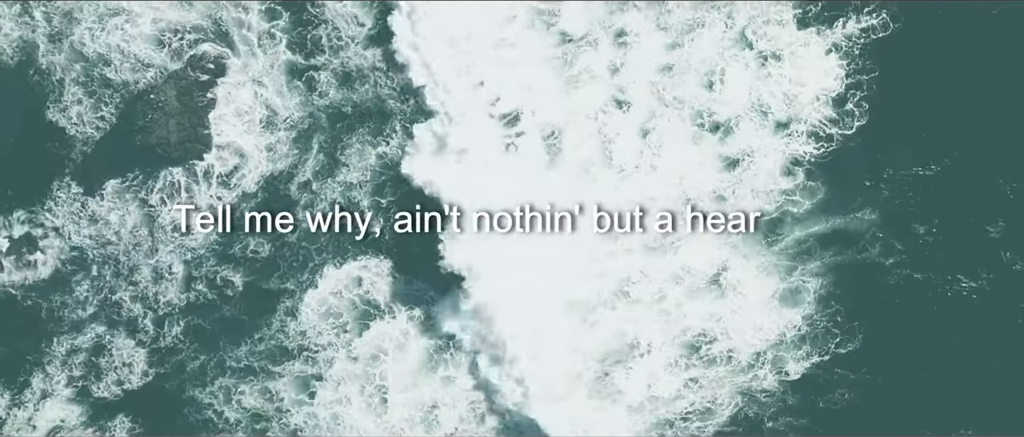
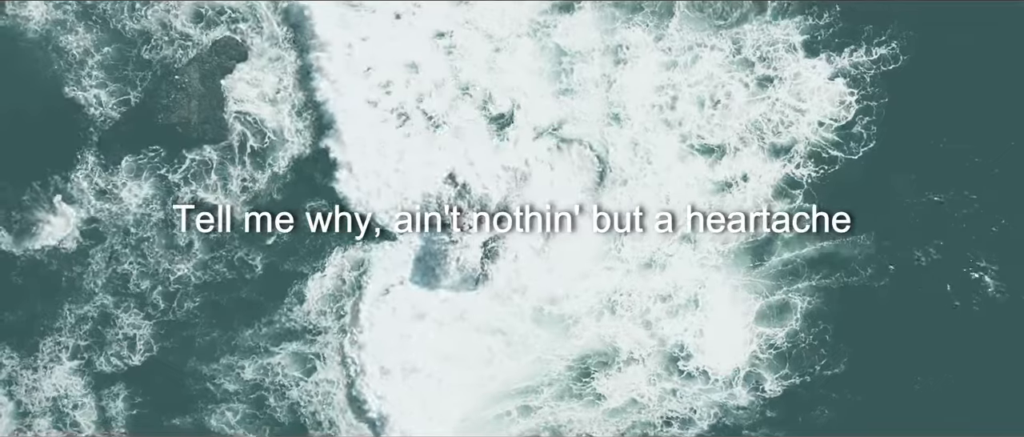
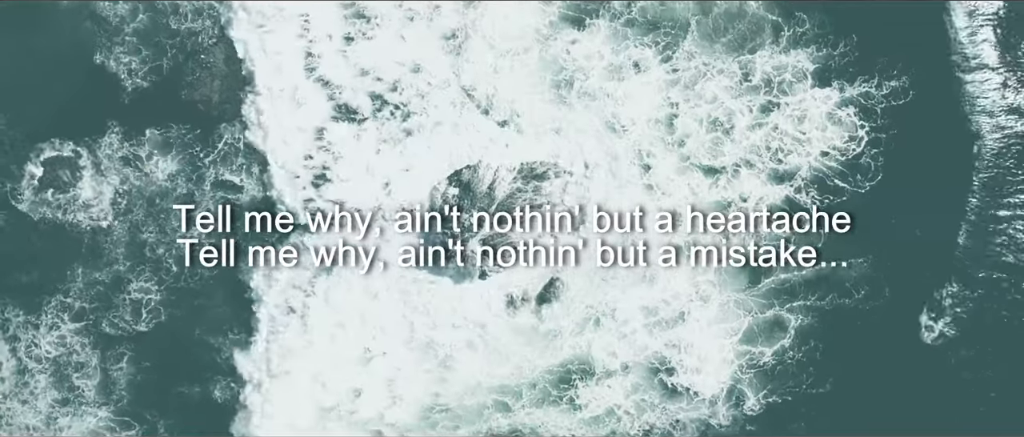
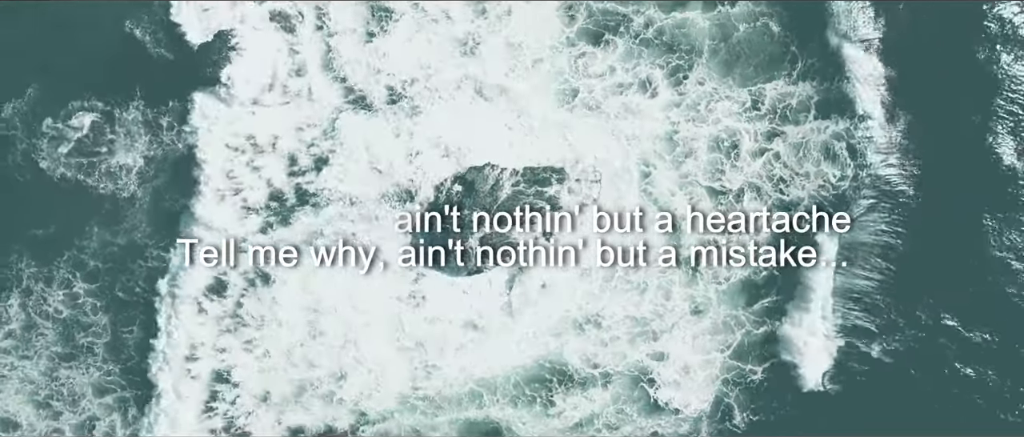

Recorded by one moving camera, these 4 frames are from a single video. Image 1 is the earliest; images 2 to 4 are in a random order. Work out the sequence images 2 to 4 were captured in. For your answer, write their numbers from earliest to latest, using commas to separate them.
2, 3, 4
